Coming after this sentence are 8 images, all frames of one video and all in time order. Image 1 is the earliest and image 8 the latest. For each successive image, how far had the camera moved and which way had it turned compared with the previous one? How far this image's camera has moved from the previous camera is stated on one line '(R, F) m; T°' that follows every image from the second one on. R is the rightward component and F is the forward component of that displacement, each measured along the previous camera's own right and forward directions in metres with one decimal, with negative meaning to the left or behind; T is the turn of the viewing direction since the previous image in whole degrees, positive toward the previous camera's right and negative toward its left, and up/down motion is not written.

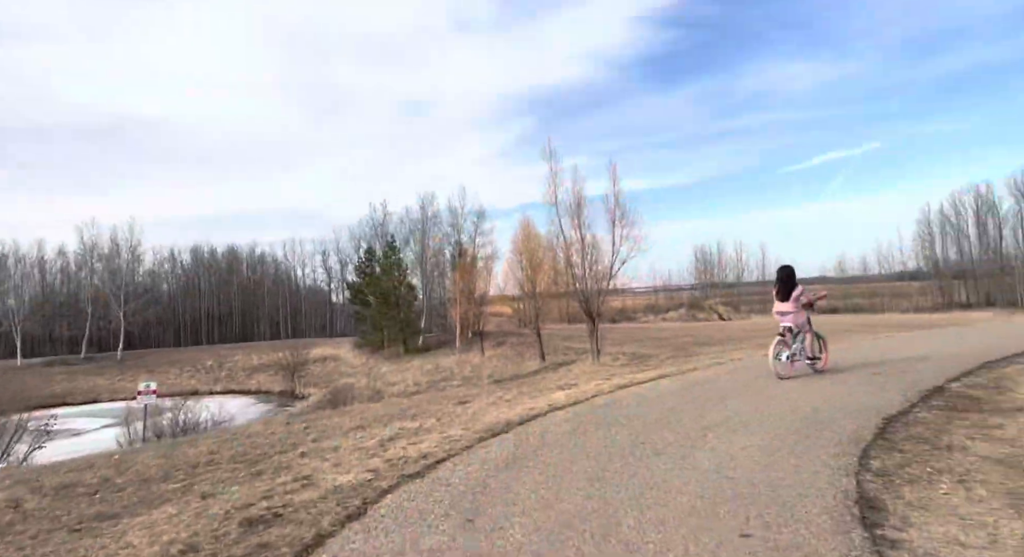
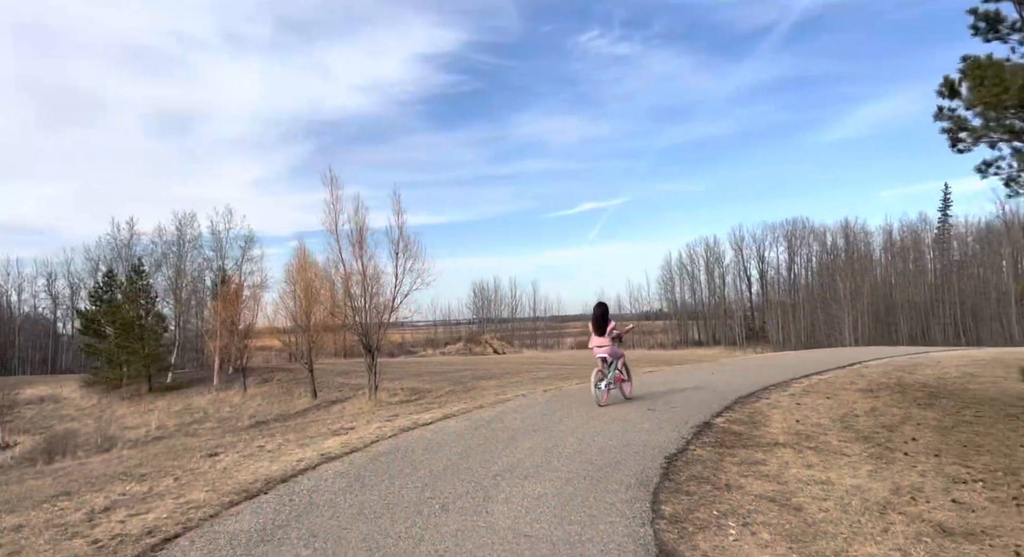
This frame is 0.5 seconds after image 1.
(0.0, +0.8) m; +19°
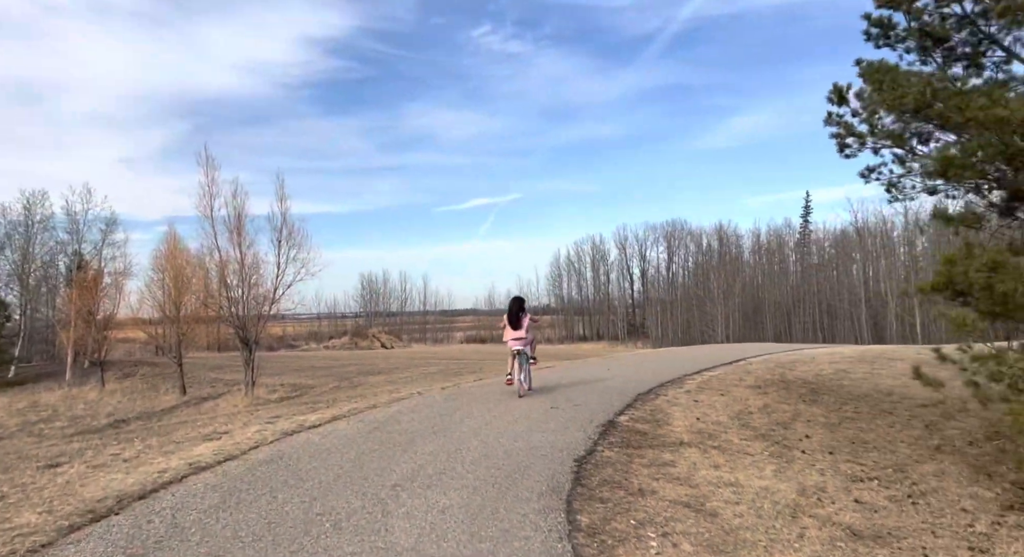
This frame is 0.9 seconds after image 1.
(-0.1, +0.5) m; +10°
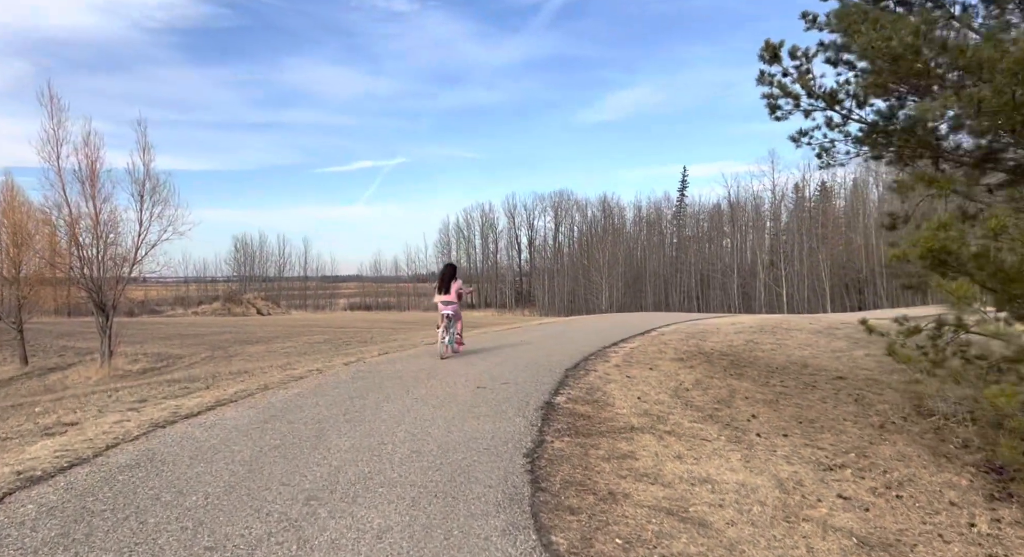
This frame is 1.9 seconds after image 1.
(-0.4, +1.1) m; +10°
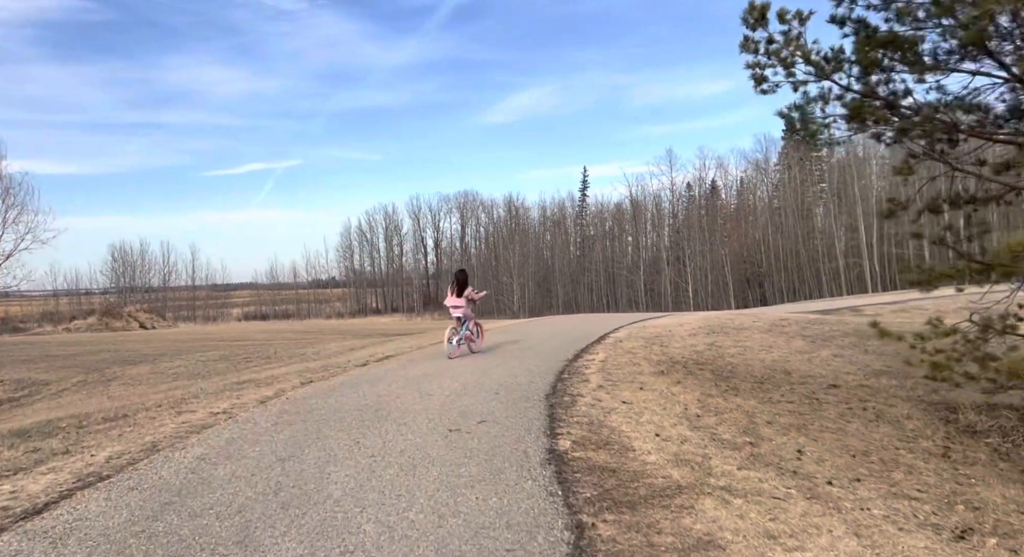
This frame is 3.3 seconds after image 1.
(-0.7, +1.9) m; +8°
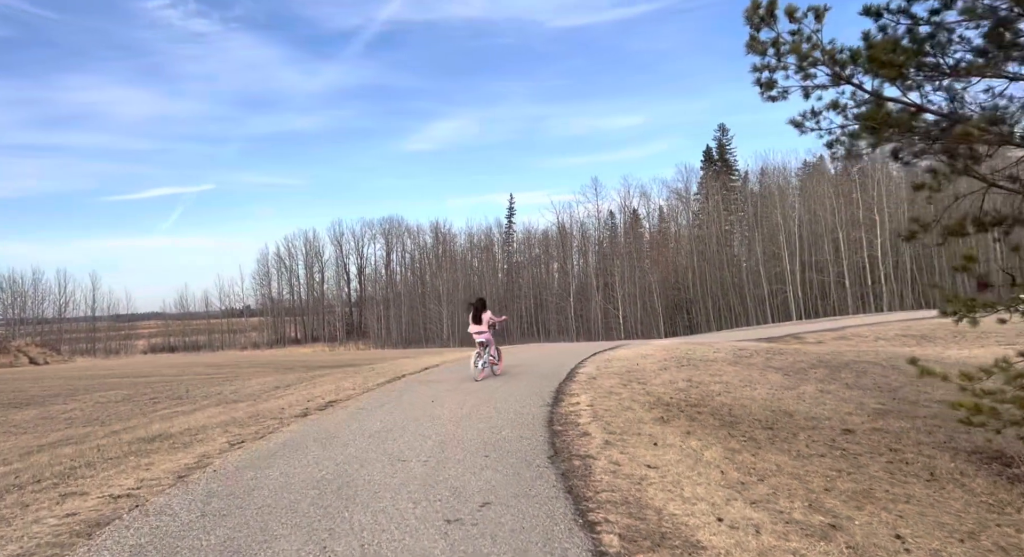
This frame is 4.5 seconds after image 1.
(-0.7, +1.5) m; +7°
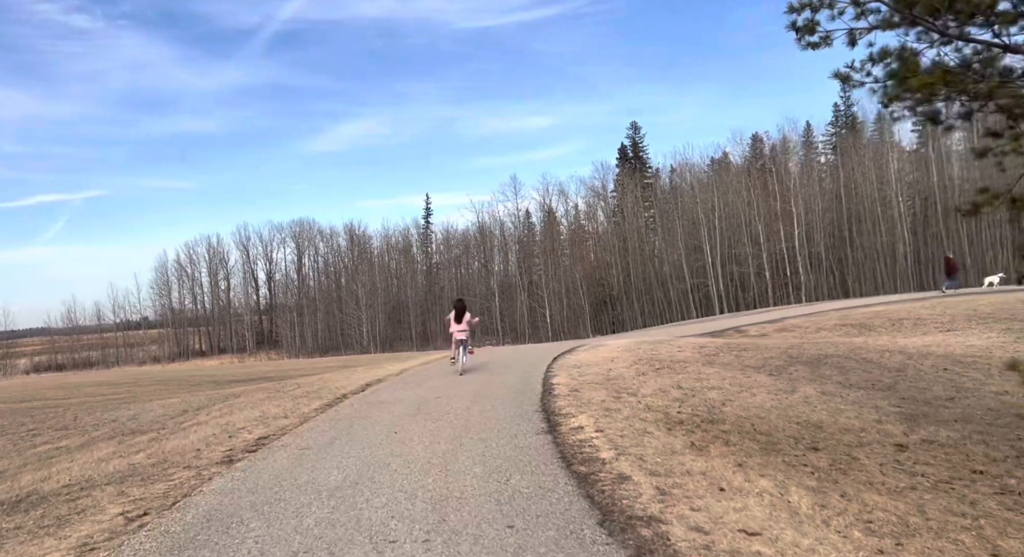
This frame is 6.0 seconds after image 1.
(-0.8, +1.9) m; +7°
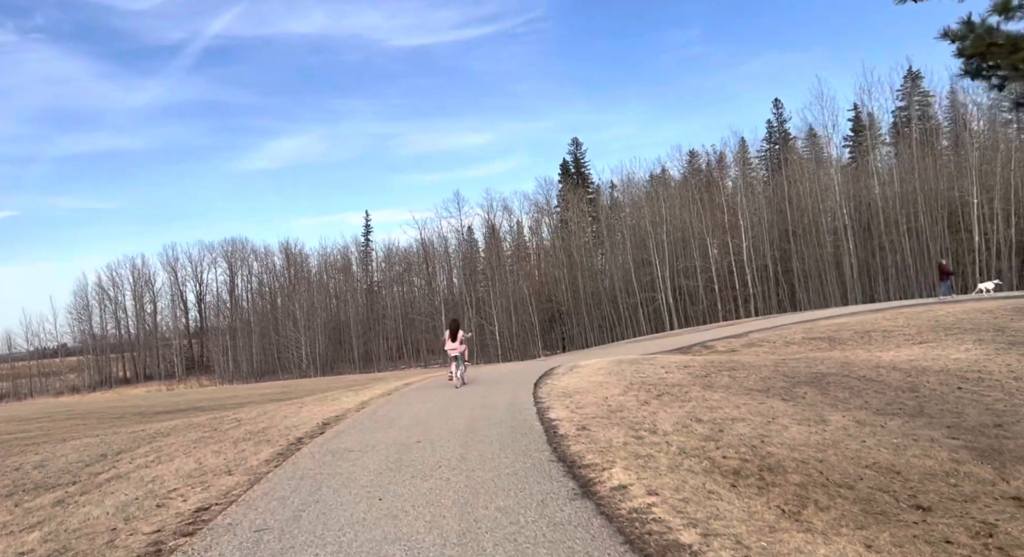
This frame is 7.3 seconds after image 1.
(-0.8, +1.8) m; +5°
